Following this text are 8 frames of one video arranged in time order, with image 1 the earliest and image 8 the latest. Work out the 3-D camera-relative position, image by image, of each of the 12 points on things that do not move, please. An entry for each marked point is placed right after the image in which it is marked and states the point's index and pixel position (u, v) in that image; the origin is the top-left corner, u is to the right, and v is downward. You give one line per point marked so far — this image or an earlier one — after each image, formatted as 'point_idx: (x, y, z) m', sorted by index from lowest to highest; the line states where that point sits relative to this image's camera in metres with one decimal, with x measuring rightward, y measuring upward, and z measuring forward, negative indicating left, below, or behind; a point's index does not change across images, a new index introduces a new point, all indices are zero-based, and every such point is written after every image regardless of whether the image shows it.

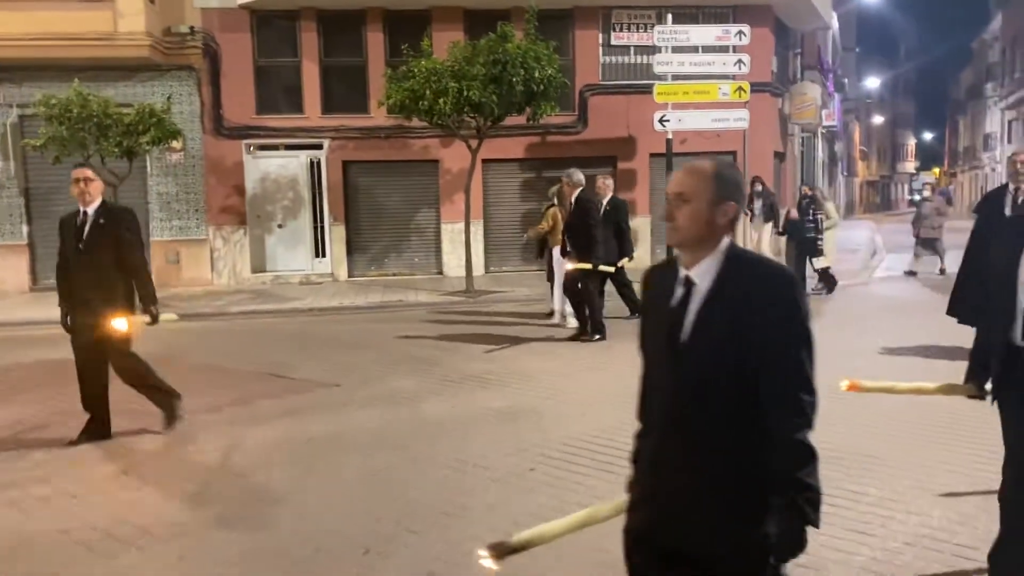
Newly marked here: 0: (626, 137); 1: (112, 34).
0: (+2.3, +3.0, +17.1) m
1: (-6.9, +4.4, +15.0) m
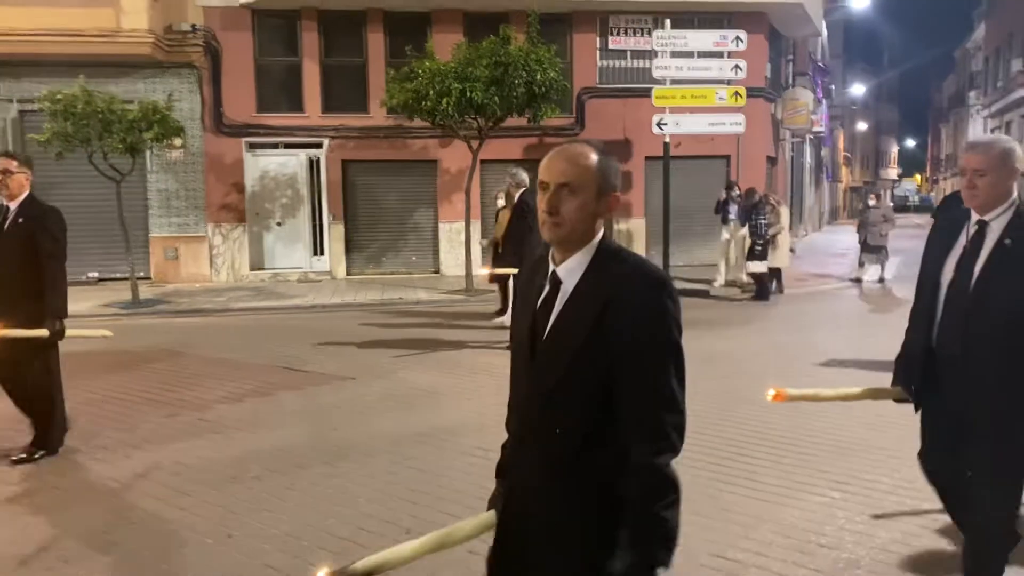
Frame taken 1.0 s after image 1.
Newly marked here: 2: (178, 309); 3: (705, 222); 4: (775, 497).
0: (+2.3, +3.0, +17.3) m
1: (-6.9, +4.5, +15.1) m
2: (-5.3, -0.3, +13.8) m
3: (+4.0, +1.3, +17.9) m
4: (+1.5, -1.2, +5.1) m
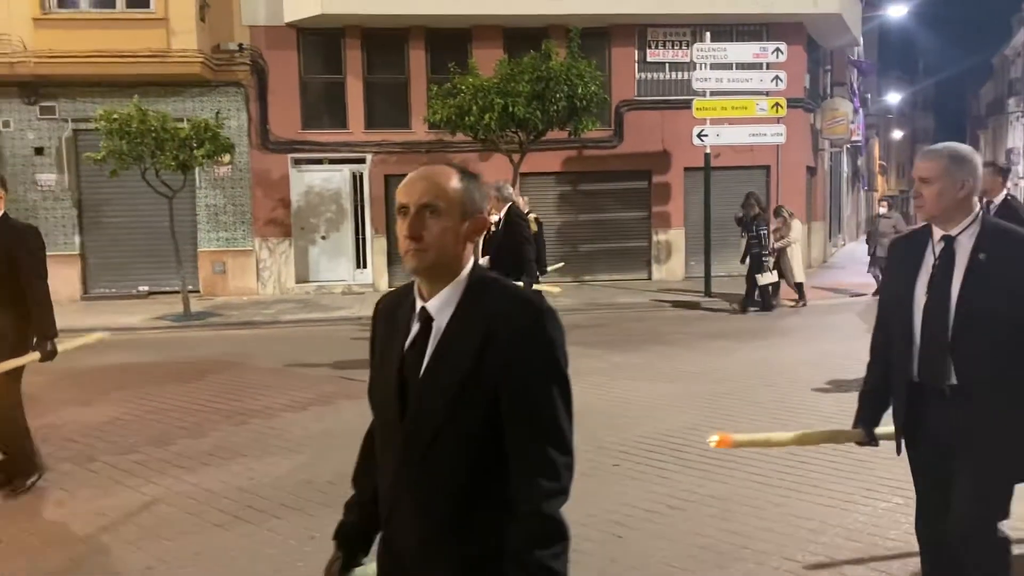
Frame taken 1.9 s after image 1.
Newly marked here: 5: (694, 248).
0: (+3.0, +2.7, +17.4) m
1: (-6.2, +4.2, +15.5) m
2: (-4.6, -0.6, +14.1) m
3: (+4.8, +1.1, +17.9) m
4: (+1.9, -1.3, +5.2) m
5: (+3.7, +0.8, +17.9) m
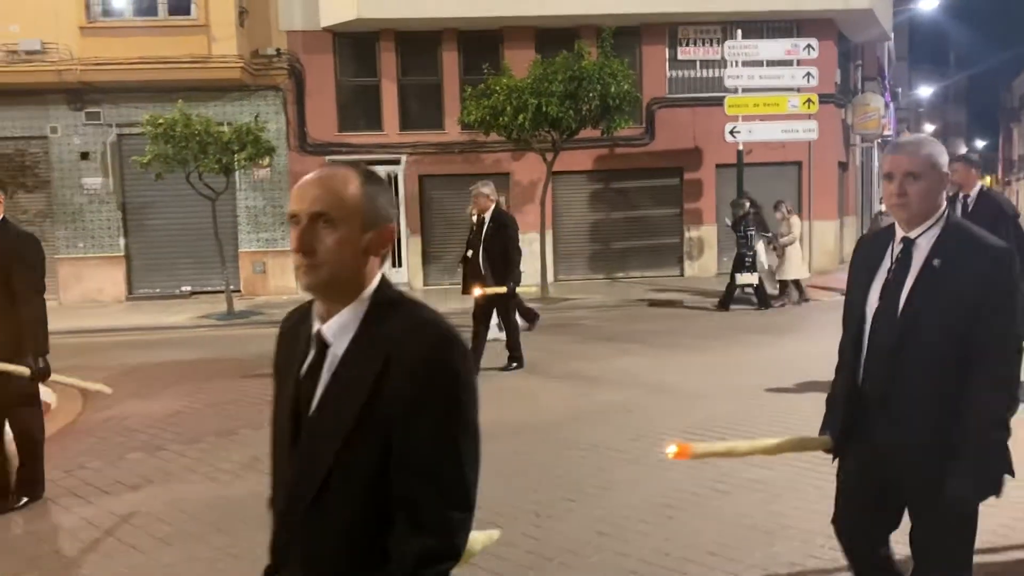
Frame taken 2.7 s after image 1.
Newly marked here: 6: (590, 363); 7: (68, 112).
0: (+3.7, +2.8, +17.6) m
1: (-5.6, +4.2, +15.9) m
2: (-4.0, -0.5, +14.5) m
3: (+5.5, +1.2, +18.0) m
4: (+2.2, -1.2, +5.3) m
5: (+4.4, +0.9, +18.0) m
6: (+0.9, -0.9, +10.3) m
7: (-8.4, +3.3, +16.4) m
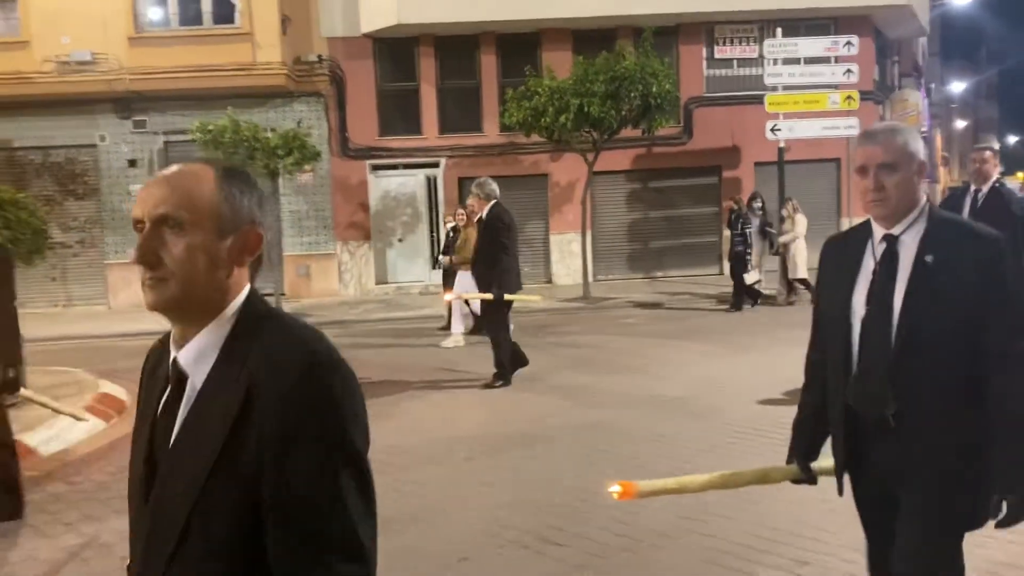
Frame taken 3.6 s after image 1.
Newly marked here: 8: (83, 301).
0: (+4.5, +2.9, +17.6) m
1: (-4.9, +4.2, +16.2) m
2: (-3.3, -0.6, +14.7) m
3: (+6.3, +1.3, +18.0) m
4: (+2.7, -1.1, +5.4) m
5: (+5.2, +1.0, +18.0) m
6: (+1.6, -0.8, +10.4) m
7: (-7.6, +3.2, +16.8) m
8: (-8.5, -0.3, +17.3) m
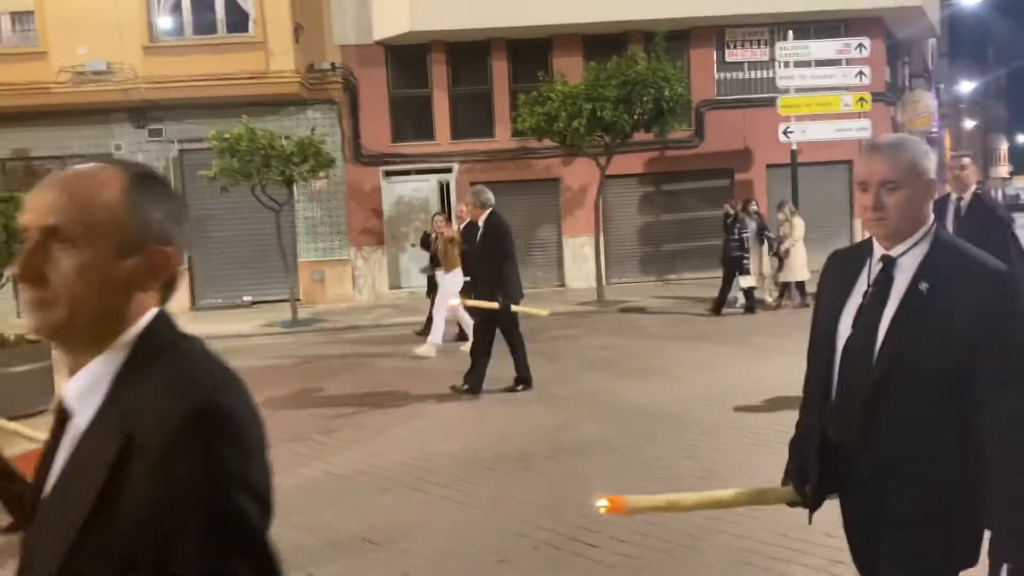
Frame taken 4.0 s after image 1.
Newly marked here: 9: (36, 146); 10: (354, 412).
0: (+4.7, +2.8, +17.7) m
1: (-4.7, +4.0, +16.4) m
2: (-3.0, -0.7, +14.8) m
3: (+6.5, +1.3, +18.0) m
4: (+2.9, -1.1, +5.5) m
5: (+5.5, +0.9, +18.1) m
6: (+1.8, -0.9, +10.5) m
7: (-7.4, +3.1, +16.9) m
8: (-8.3, -0.4, +17.5) m
9: (-9.3, +2.8, +16.9) m
10: (-1.4, -1.1, +8.1) m
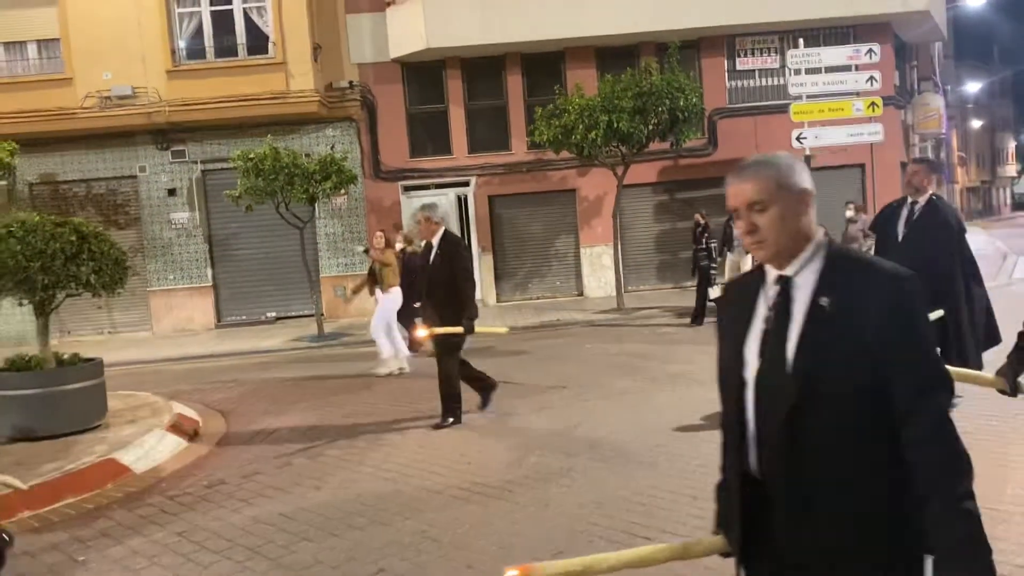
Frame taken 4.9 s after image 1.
0: (+5.1, +2.7, +17.9) m
1: (-4.4, +3.7, +16.7) m
2: (-2.6, -0.9, +15.1) m
3: (+6.9, +1.2, +18.2) m
4: (+3.2, -1.1, +5.7) m
5: (+5.9, +0.8, +18.3) m
6: (+2.1, -0.9, +10.7) m
7: (-7.1, +2.7, +17.3) m
8: (-7.9, -0.8, +17.8) m
9: (-8.9, +2.3, +17.3) m
10: (-1.1, -1.2, +8.4) m
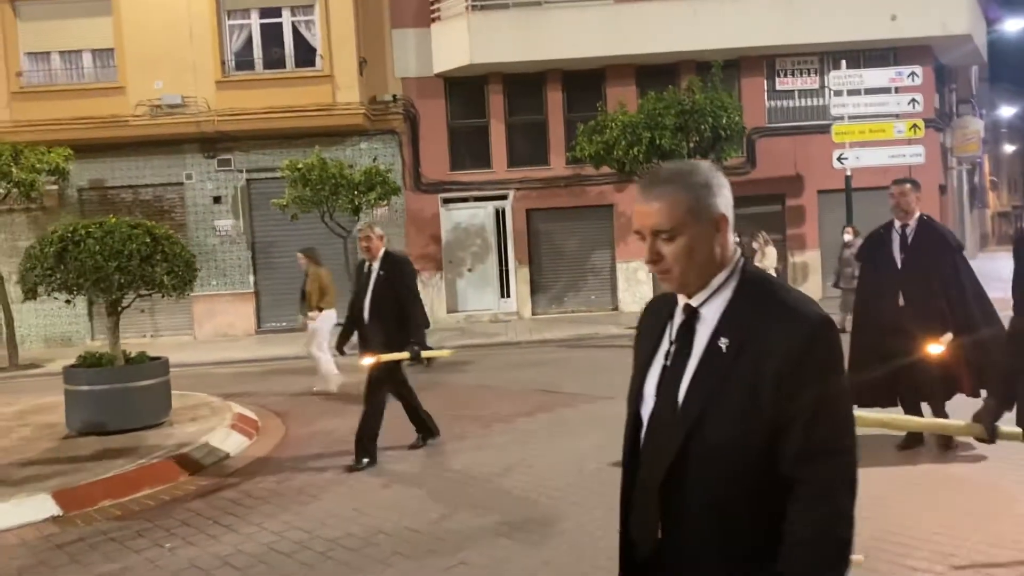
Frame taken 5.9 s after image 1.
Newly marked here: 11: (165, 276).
0: (+5.9, +2.3, +18.0) m
1: (-3.6, +3.6, +17.1) m
2: (-1.9, -1.1, +15.3) m
3: (+7.7, +0.8, +18.3) m
4: (+3.7, -1.2, +5.8) m
5: (+6.6, +0.4, +18.3) m
6: (+2.7, -1.1, +10.8) m
7: (-6.3, +2.6, +17.7) m
8: (-7.1, -0.9, +18.1) m
9: (-8.1, +2.3, +17.7) m
10: (-0.6, -1.3, +8.5) m
11: (-3.1, +0.1, +7.8) m
